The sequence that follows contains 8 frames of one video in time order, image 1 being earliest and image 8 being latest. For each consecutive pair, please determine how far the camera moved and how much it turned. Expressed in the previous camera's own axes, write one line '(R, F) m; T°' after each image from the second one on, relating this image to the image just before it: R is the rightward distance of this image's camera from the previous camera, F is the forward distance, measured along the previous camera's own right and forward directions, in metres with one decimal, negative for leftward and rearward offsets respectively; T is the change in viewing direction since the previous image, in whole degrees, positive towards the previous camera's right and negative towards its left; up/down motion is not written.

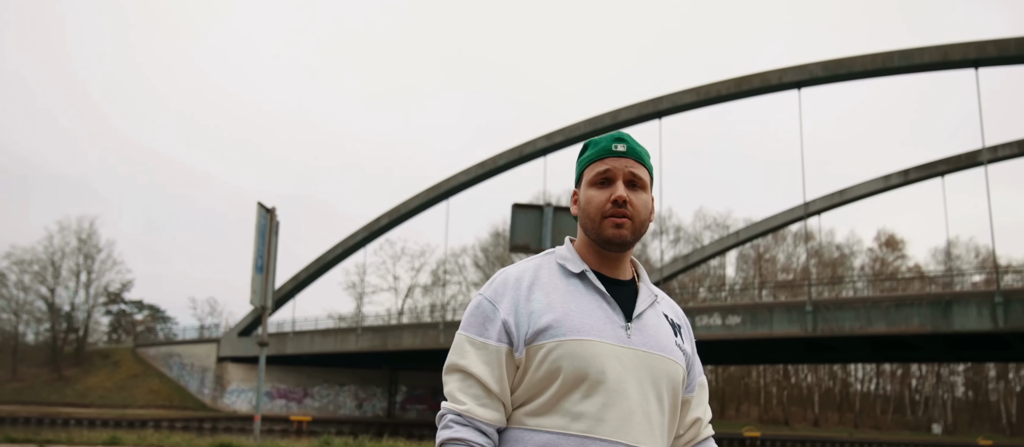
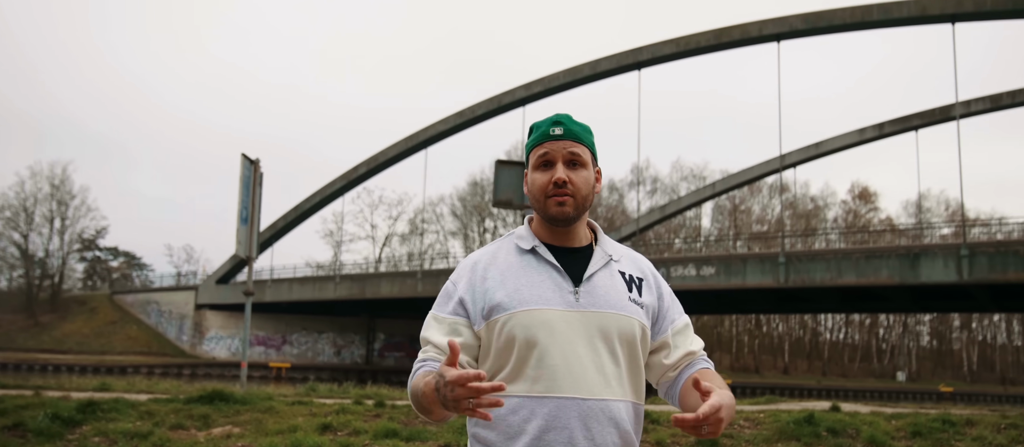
(0.0, -0.2) m; +2°
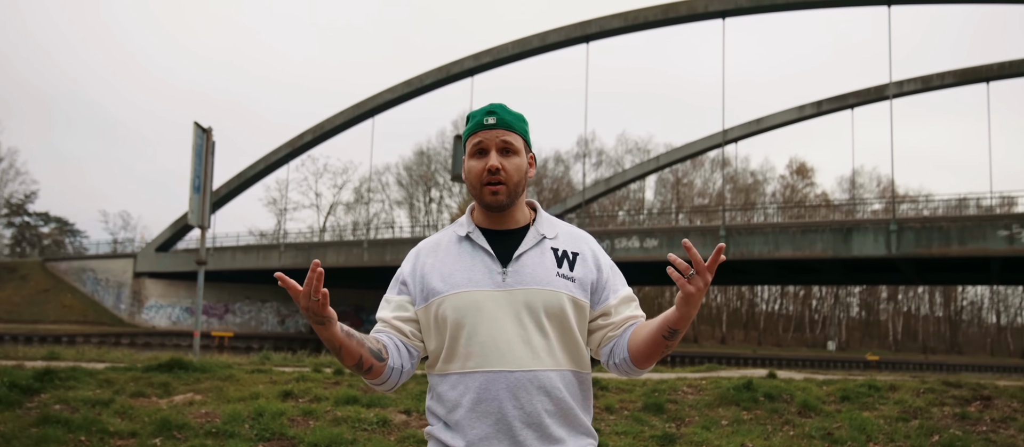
(-0.1, -0.2) m; +4°
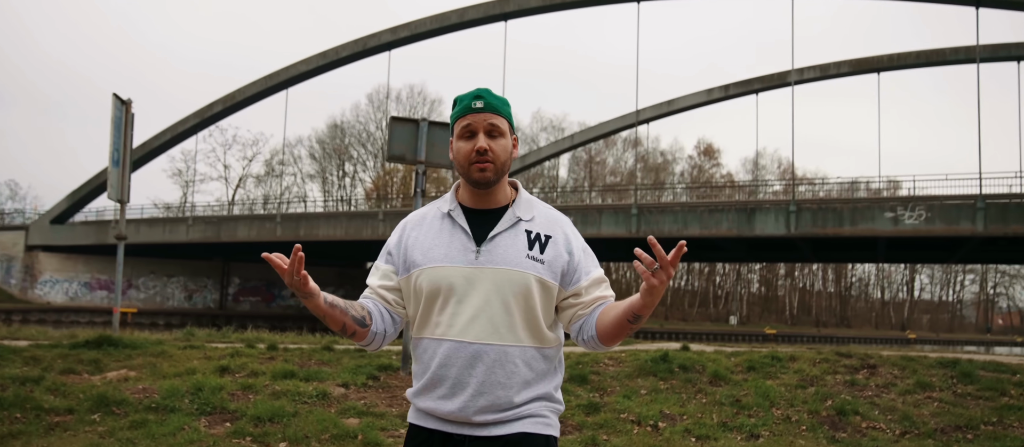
(-0.2, -0.2) m; +7°
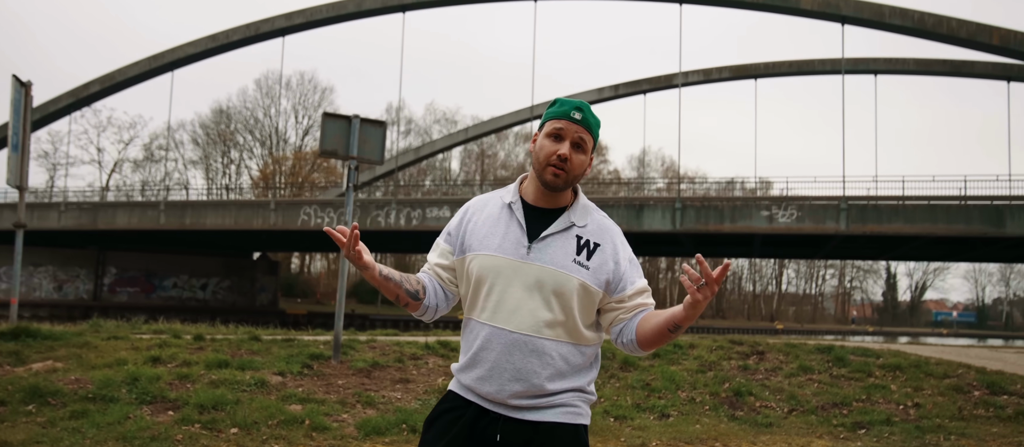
(+0.7, 0.0) m; -1°
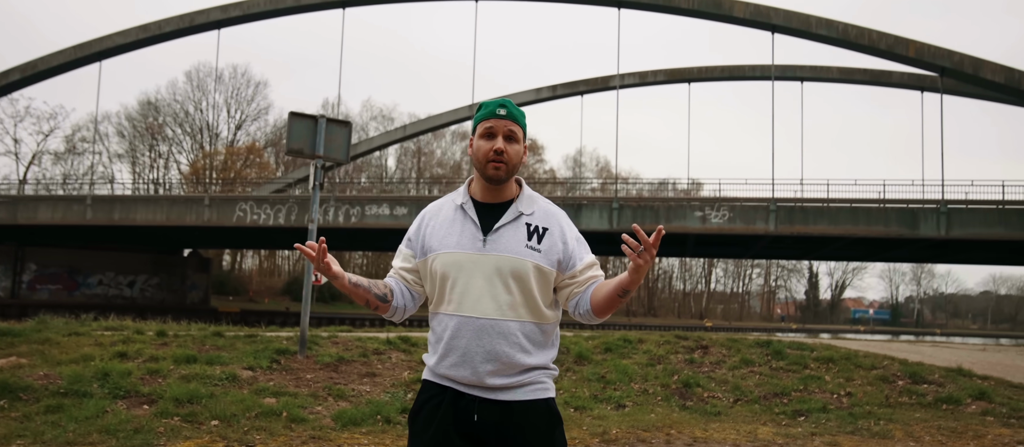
(-0.3, -0.2) m; +5°
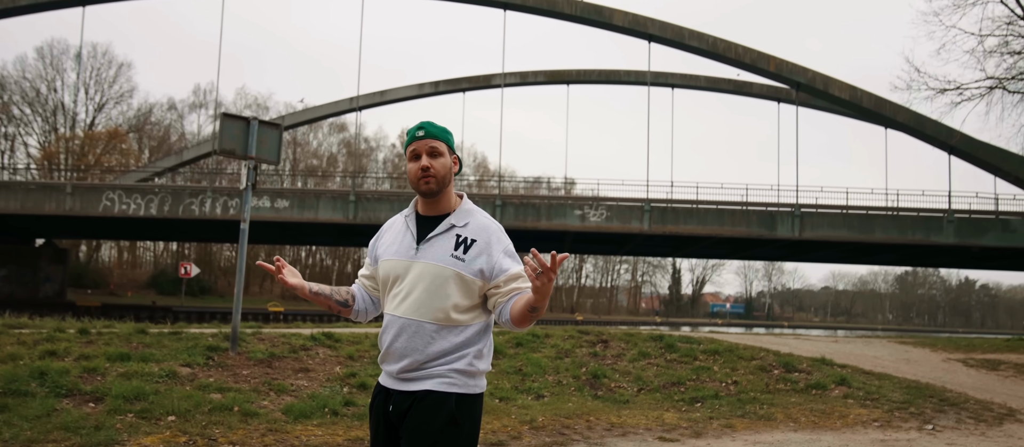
(-0.6, -0.4) m; +9°
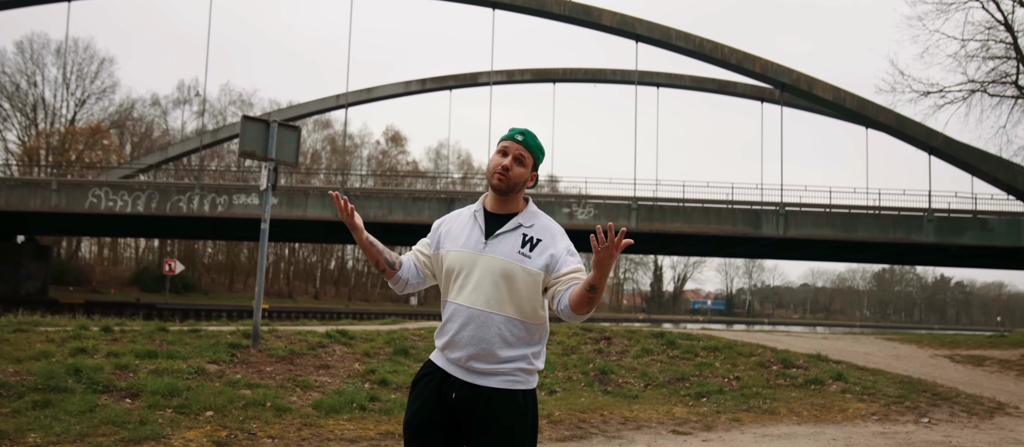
(-0.4, -0.1) m; +1°
